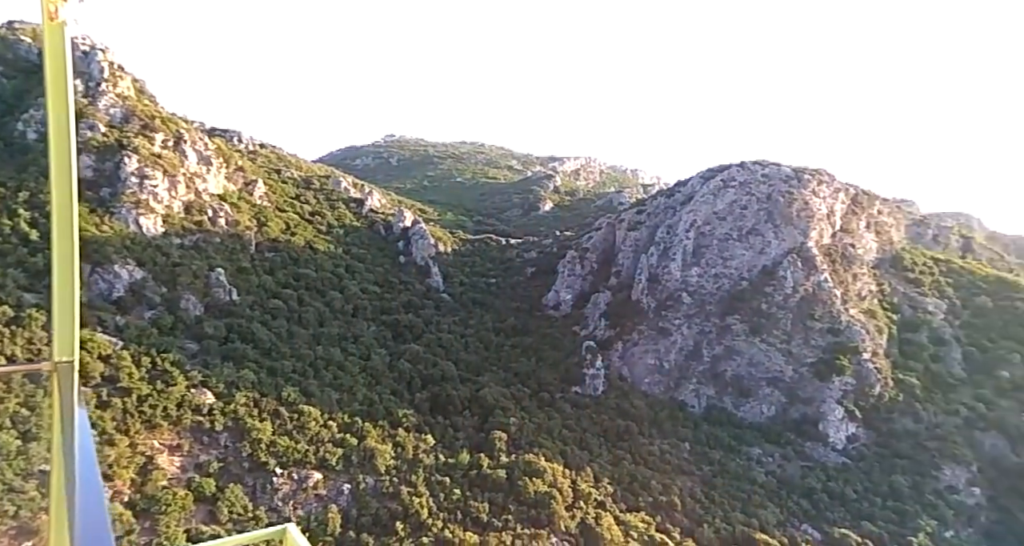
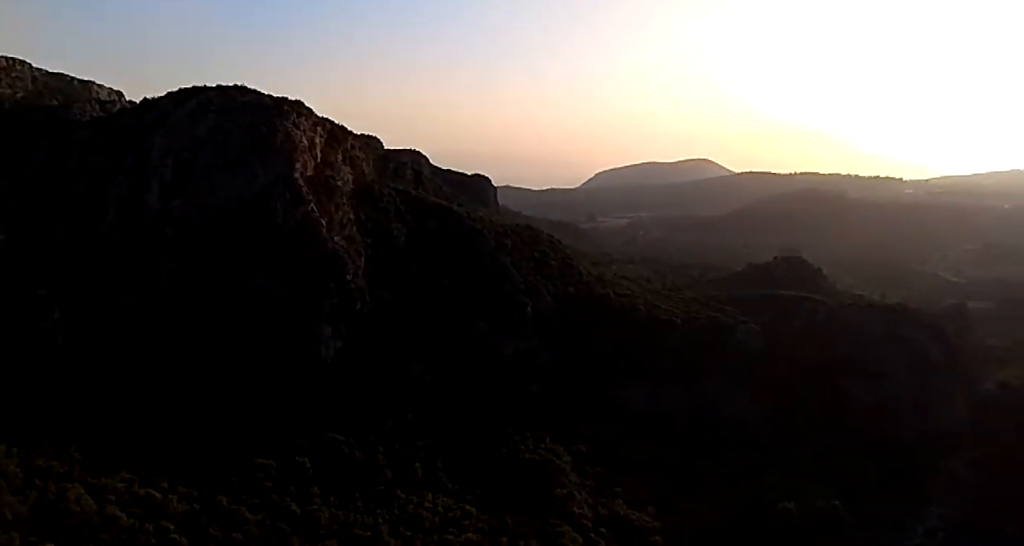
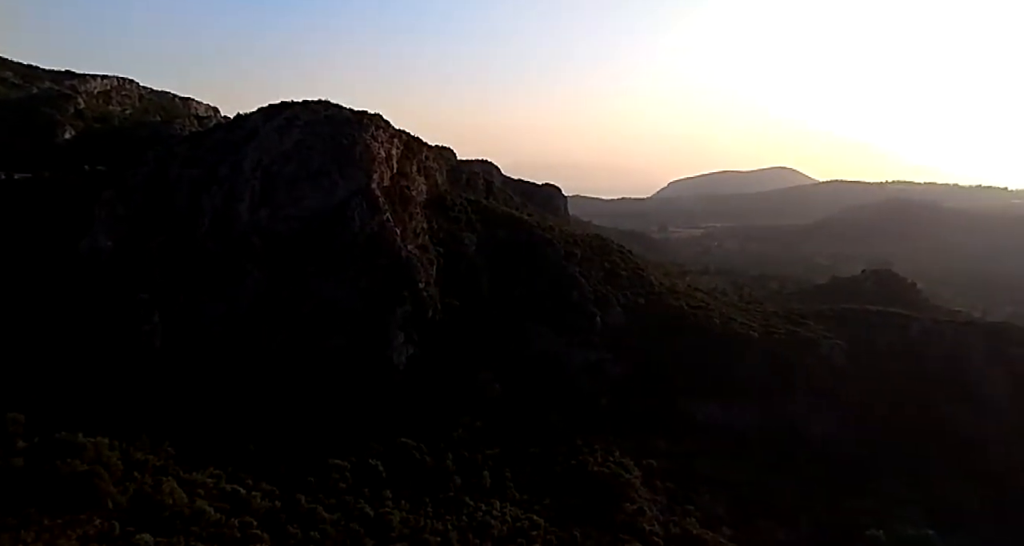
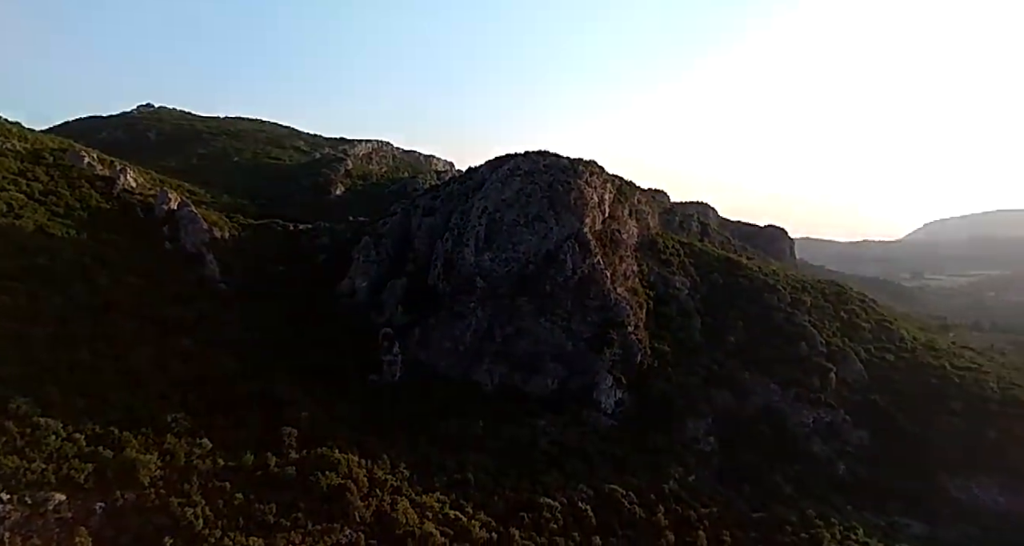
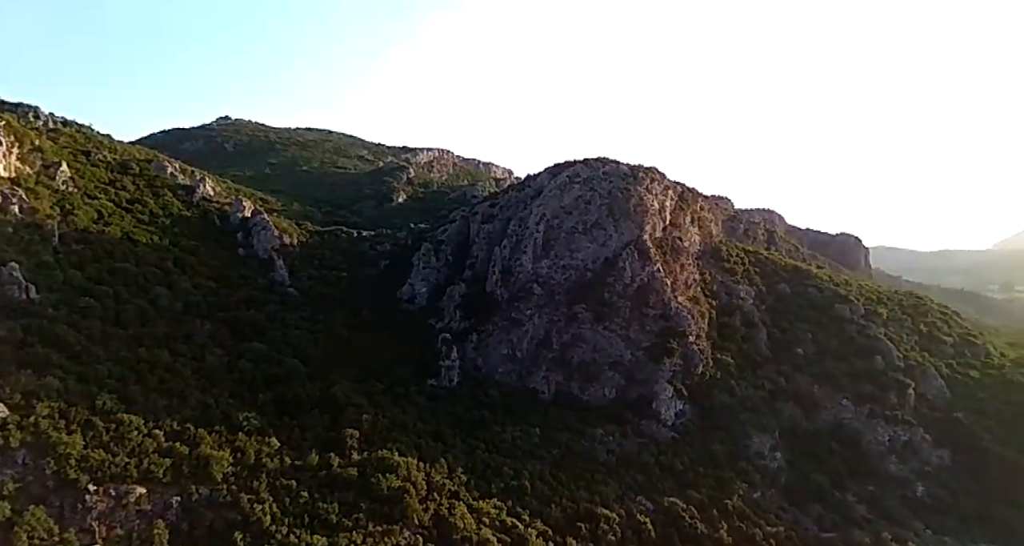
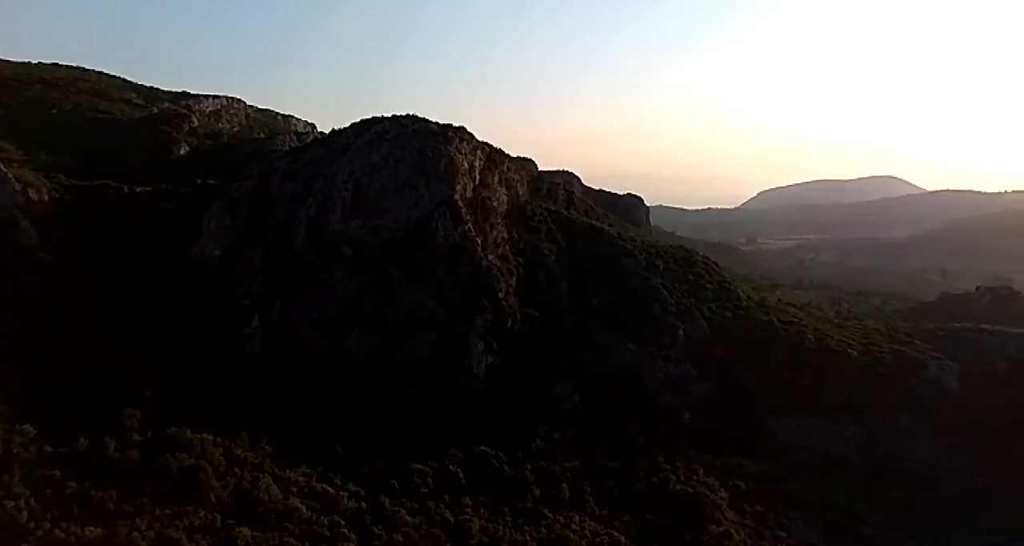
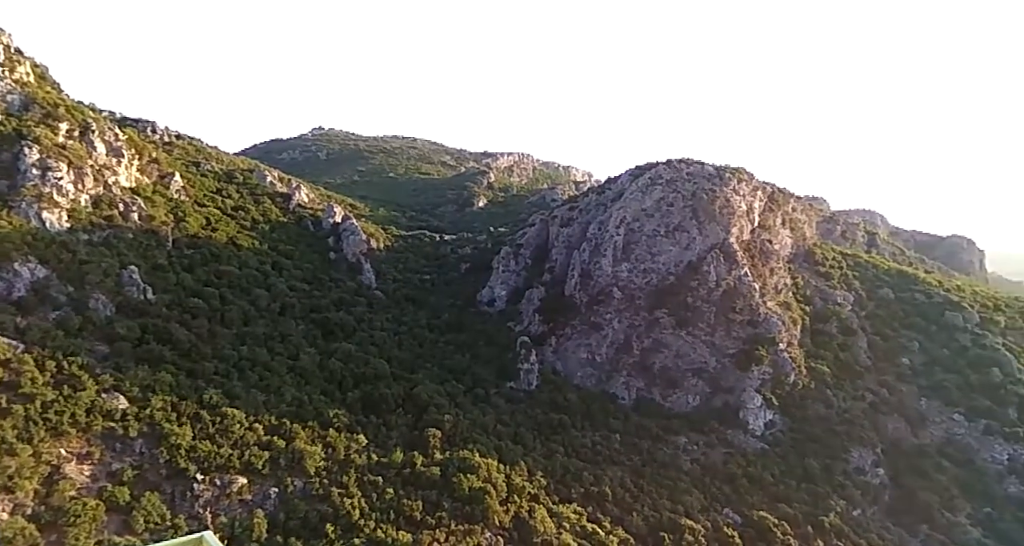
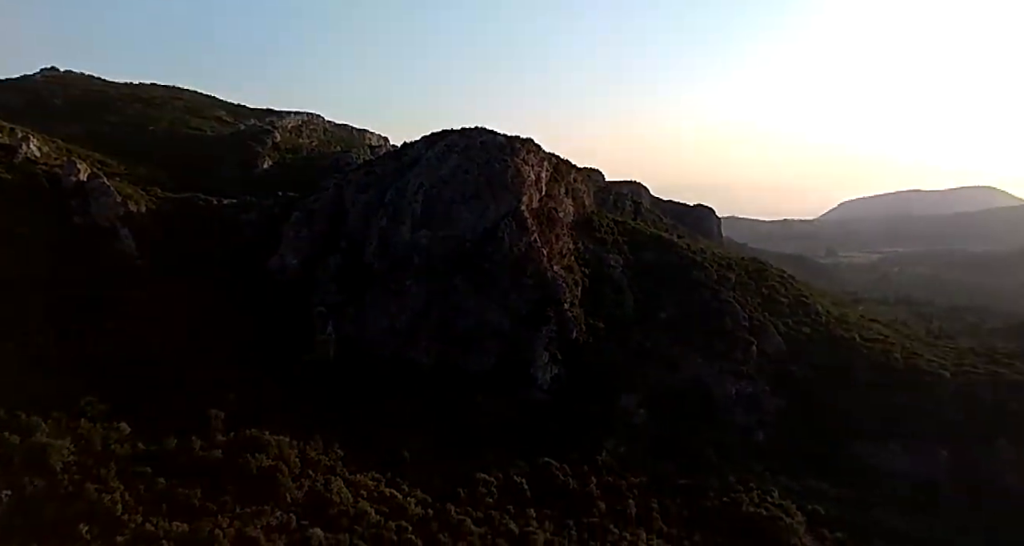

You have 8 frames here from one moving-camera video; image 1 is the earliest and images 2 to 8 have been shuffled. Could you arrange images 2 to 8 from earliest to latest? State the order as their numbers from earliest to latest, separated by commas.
7, 5, 4, 8, 6, 3, 2
